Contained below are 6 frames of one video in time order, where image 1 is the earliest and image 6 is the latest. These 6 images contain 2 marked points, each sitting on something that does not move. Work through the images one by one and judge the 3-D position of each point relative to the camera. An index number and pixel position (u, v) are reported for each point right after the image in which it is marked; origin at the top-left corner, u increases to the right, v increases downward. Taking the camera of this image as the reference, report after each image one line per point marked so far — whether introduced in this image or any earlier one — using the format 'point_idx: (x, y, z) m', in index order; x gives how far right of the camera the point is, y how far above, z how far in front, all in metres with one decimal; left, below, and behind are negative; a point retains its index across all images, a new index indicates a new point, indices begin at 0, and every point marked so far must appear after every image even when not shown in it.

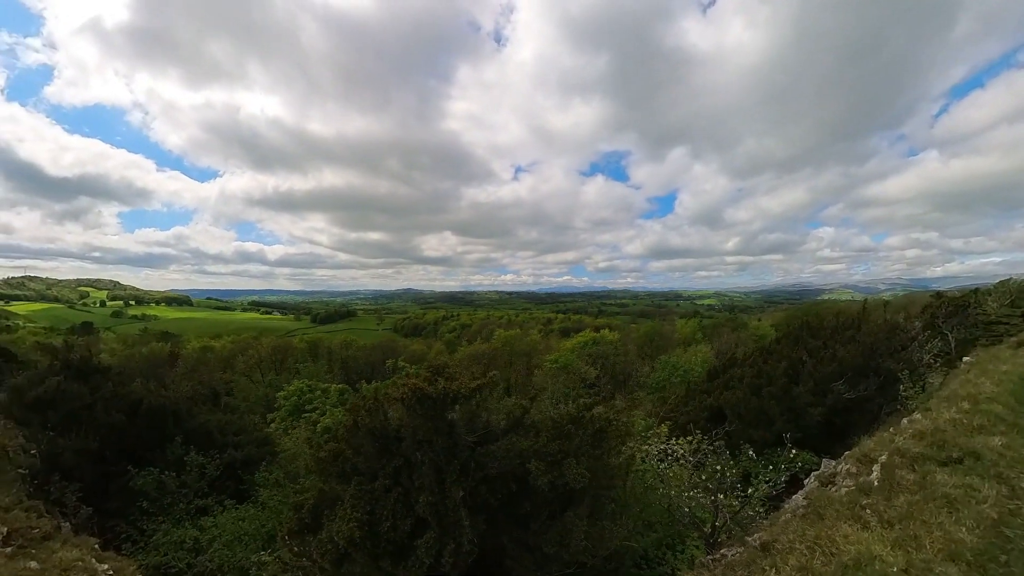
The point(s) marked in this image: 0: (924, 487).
0: (+6.1, -3.0, +7.0) m
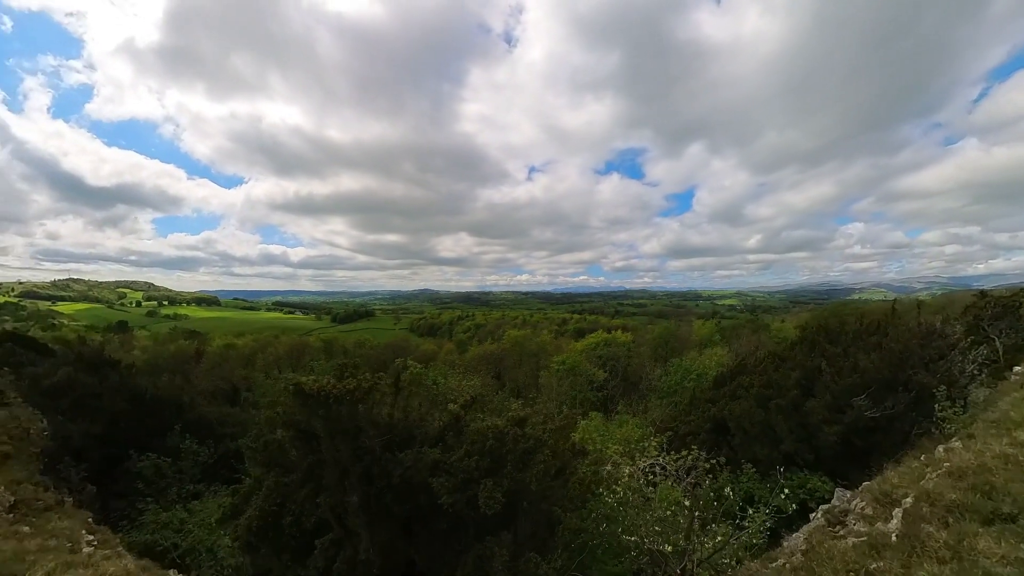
0: (+5.0, -2.9, +5.1) m
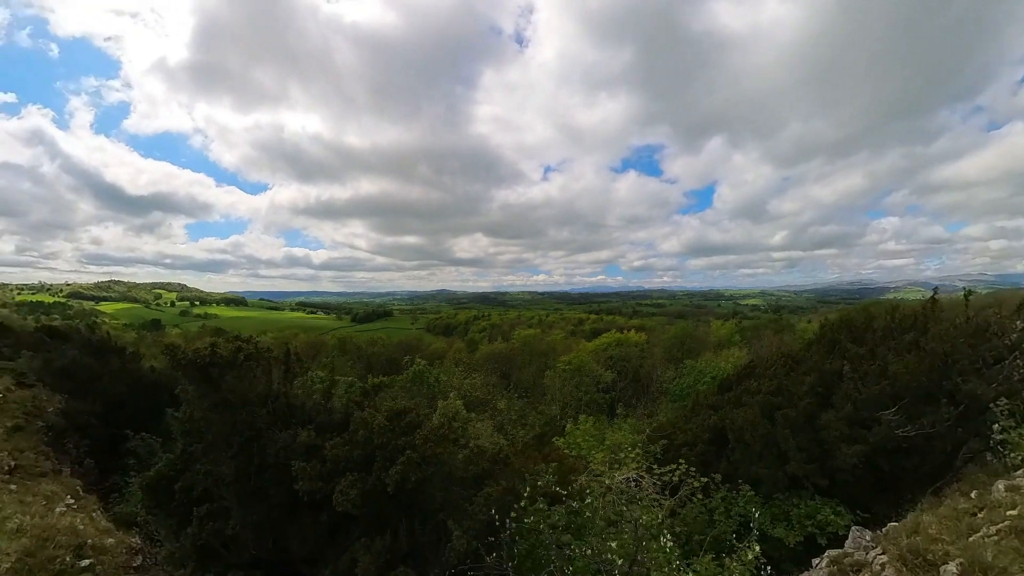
0: (+3.7, -2.7, +3.1) m
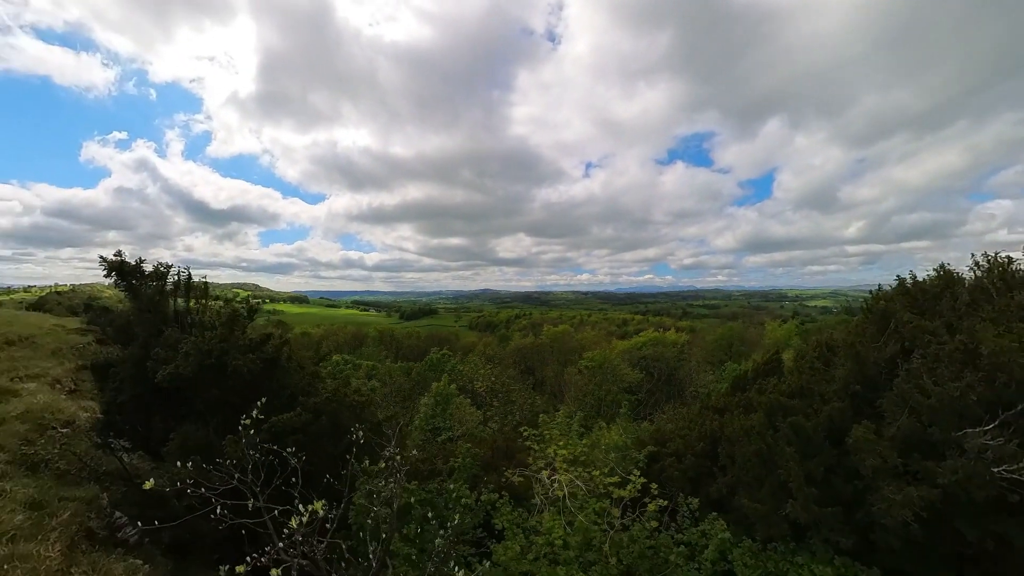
0: (+0.5, -1.7, -0.7) m
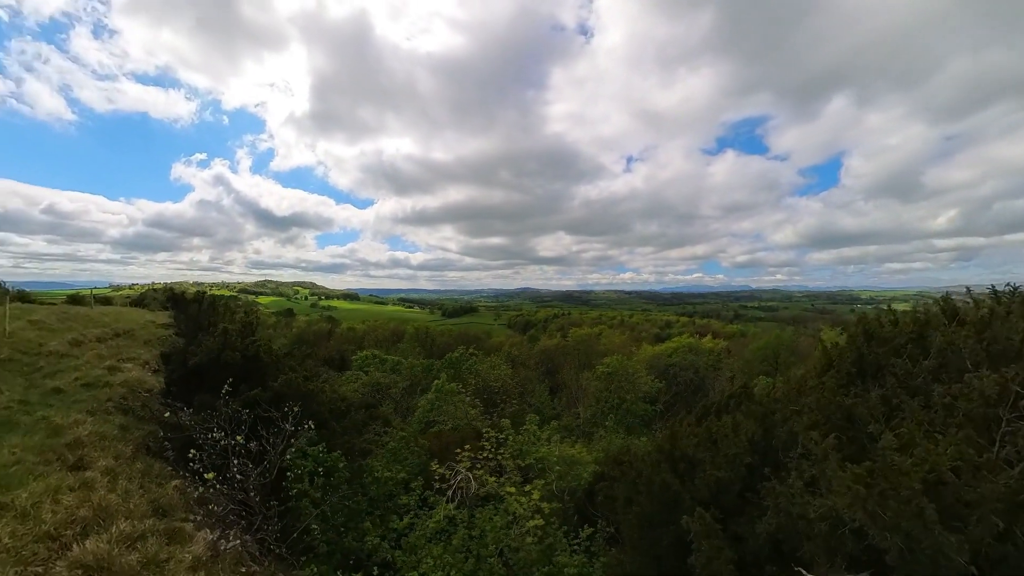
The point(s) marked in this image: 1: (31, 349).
0: (-2.8, -2.1, -3.1) m
1: (-15.9, -2.0, +15.6) m
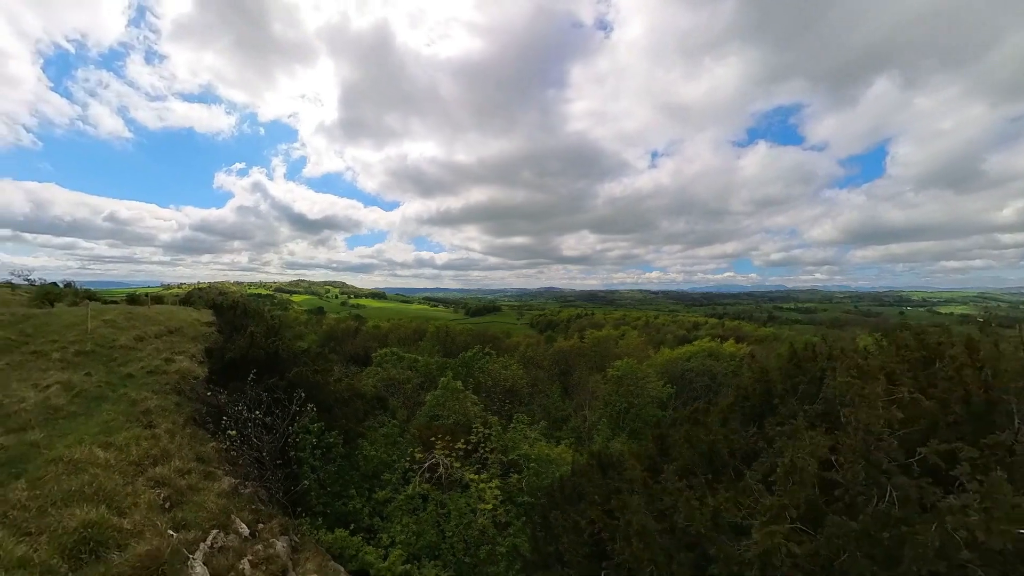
0: (-3.6, -2.2, -2.1) m
1: (-15.5, -2.0, +17.5) m
